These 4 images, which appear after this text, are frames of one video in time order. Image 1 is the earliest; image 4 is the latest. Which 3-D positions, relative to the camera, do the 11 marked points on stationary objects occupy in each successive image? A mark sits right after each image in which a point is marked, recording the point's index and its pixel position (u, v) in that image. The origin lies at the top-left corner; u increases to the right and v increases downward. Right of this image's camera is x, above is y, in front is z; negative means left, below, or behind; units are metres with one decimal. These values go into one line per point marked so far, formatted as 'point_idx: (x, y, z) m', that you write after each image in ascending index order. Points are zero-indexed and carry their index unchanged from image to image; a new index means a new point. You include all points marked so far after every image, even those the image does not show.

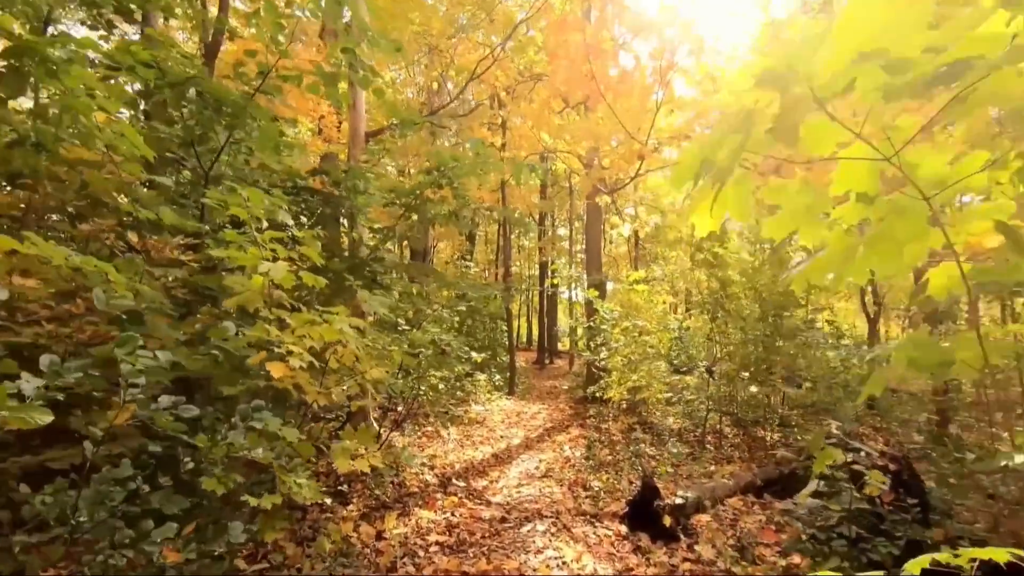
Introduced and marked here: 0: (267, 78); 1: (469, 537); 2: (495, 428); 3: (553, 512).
0: (-1.9, +1.7, +4.2) m
1: (-0.3, -1.6, +3.5) m
2: (-0.2, -1.9, +7.3) m
3: (+0.3, -1.7, +3.9) m
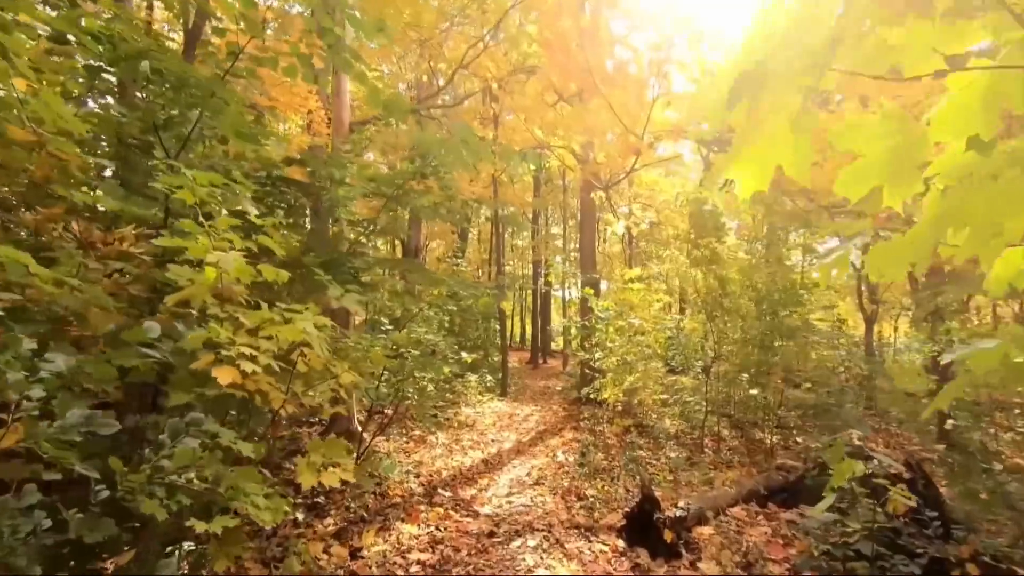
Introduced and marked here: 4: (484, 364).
0: (-2.0, +1.7, +3.9) m
1: (-0.4, -1.6, +3.2) m
2: (-0.3, -1.9, +7.0) m
3: (+0.2, -1.6, +3.7) m
4: (-0.6, -1.7, +11.9) m
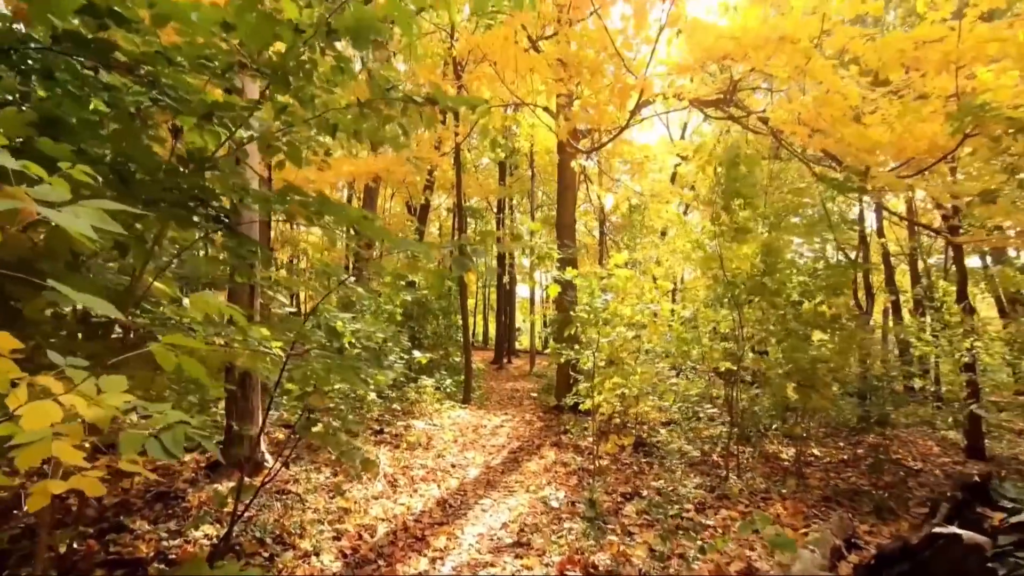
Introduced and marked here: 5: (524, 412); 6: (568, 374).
0: (-2.1, +1.9, +2.2) m
1: (-0.4, -1.4, +1.6) m
2: (-0.7, -1.7, +5.5) m
3: (+0.1, -1.4, +2.1) m
4: (-1.3, -1.5, +10.3) m
5: (+0.2, -2.0, +8.4) m
6: (+0.8, -1.2, +7.6) m
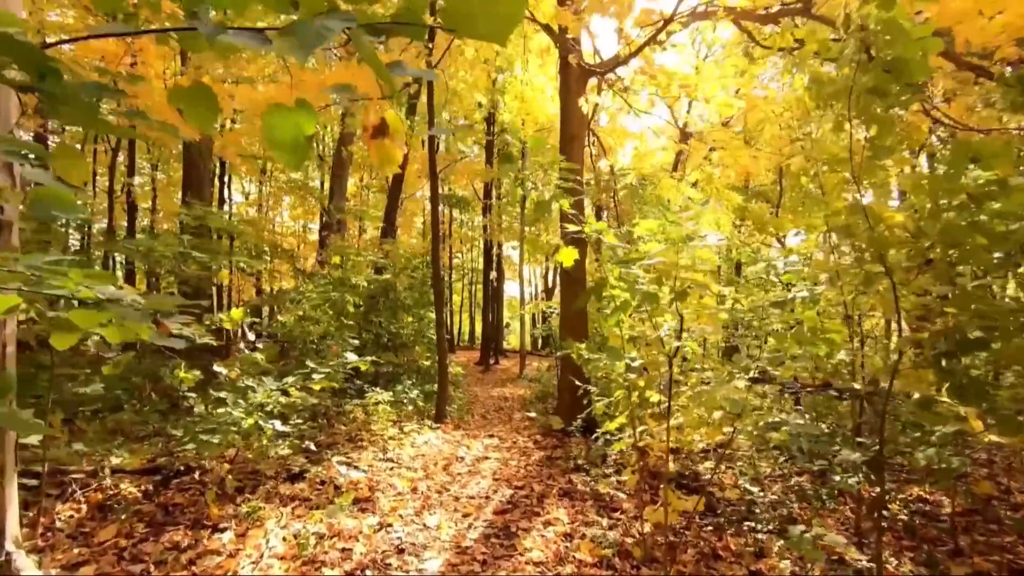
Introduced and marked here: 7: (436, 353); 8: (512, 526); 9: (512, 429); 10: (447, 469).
0: (-2.1, +2.1, +0.1) m
1: (-0.4, -1.2, -0.4) m
2: (-0.8, -1.5, +3.4) m
3: (+0.1, -1.2, +0.1) m
4: (-1.5, -1.3, +8.2) m
5: (+0.1, -1.8, +6.4) m
6: (+0.7, -1.0, +5.6) m
7: (-1.1, -0.9, +7.4) m
8: (0.0, -1.5, +3.3) m
9: (0.0, -1.8, +6.7) m
10: (-0.6, -1.6, +4.5) m
